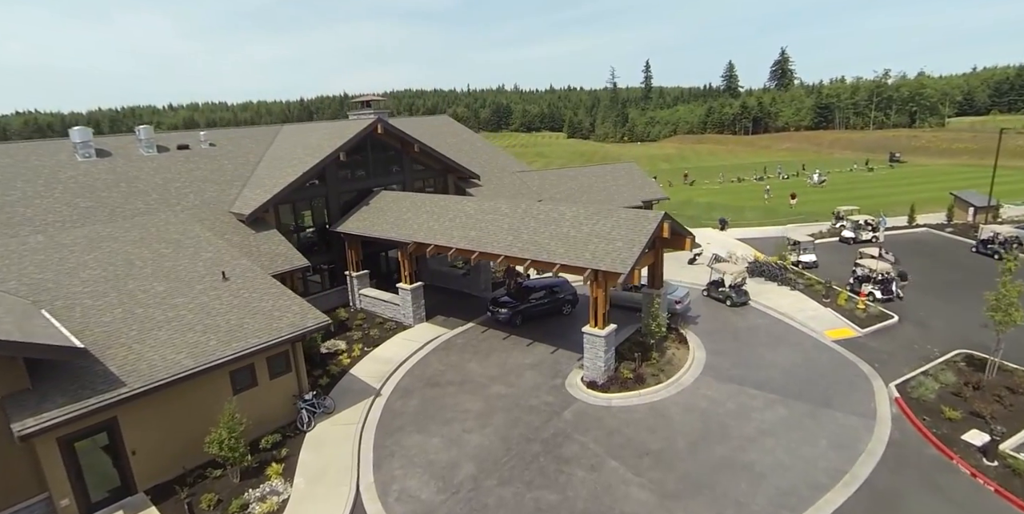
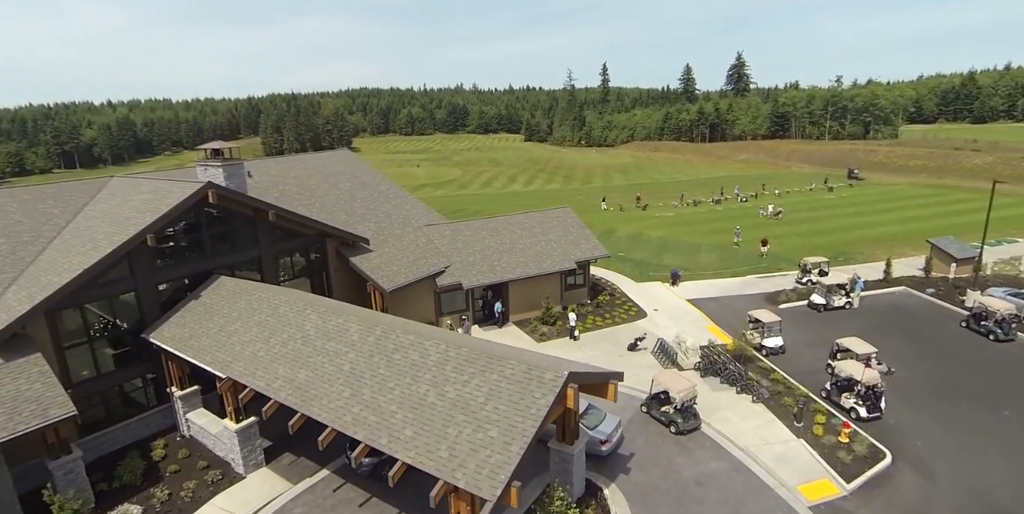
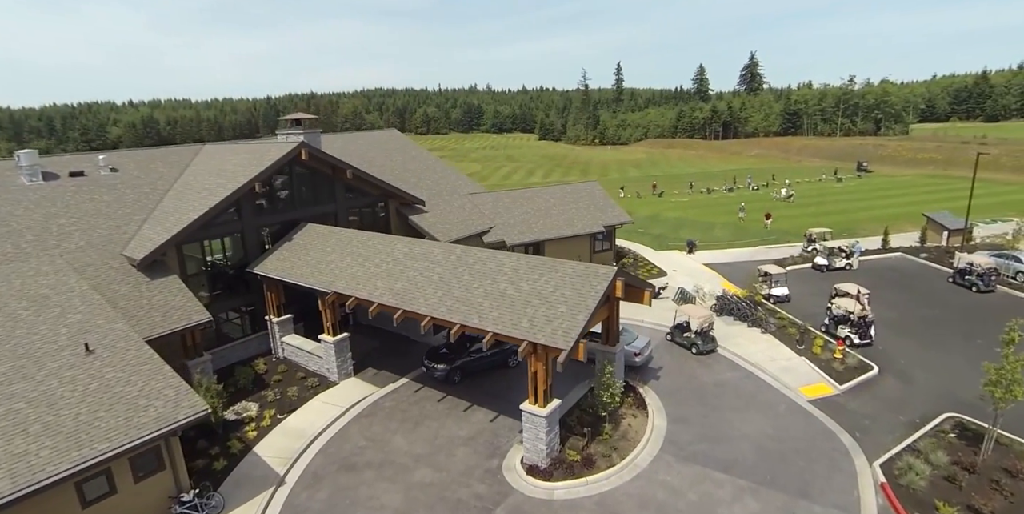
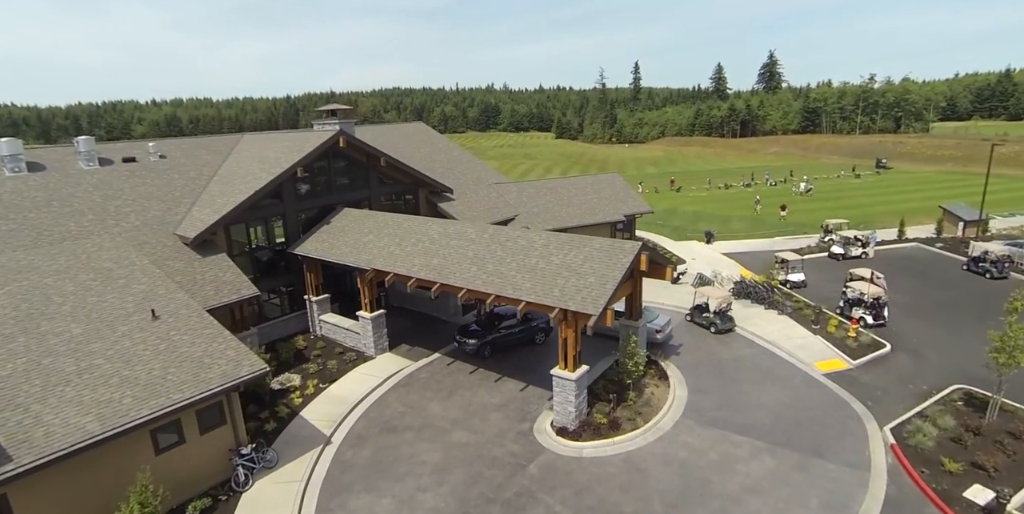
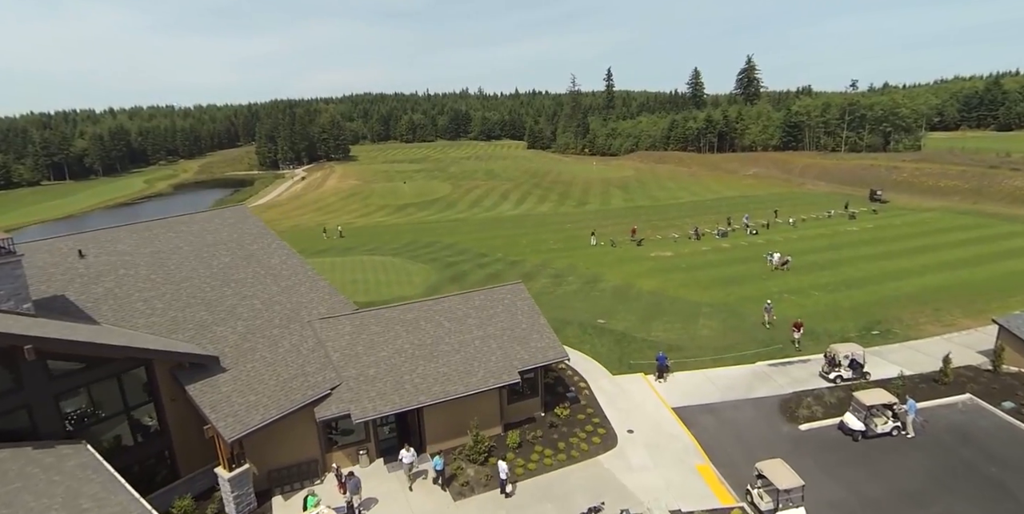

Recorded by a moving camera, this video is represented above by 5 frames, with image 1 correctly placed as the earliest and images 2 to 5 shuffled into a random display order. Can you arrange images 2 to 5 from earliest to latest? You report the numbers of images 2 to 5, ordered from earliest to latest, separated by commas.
4, 3, 2, 5
